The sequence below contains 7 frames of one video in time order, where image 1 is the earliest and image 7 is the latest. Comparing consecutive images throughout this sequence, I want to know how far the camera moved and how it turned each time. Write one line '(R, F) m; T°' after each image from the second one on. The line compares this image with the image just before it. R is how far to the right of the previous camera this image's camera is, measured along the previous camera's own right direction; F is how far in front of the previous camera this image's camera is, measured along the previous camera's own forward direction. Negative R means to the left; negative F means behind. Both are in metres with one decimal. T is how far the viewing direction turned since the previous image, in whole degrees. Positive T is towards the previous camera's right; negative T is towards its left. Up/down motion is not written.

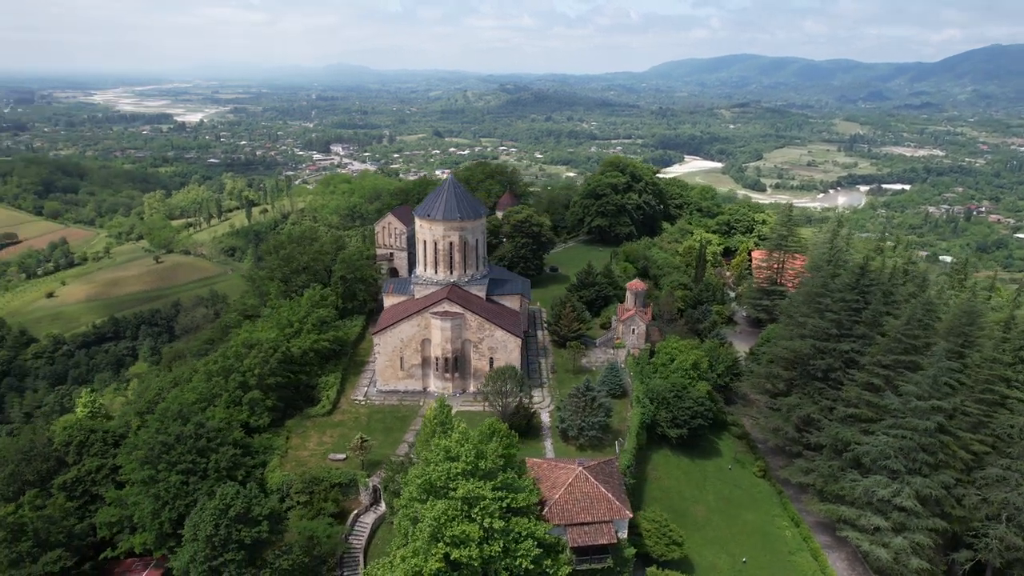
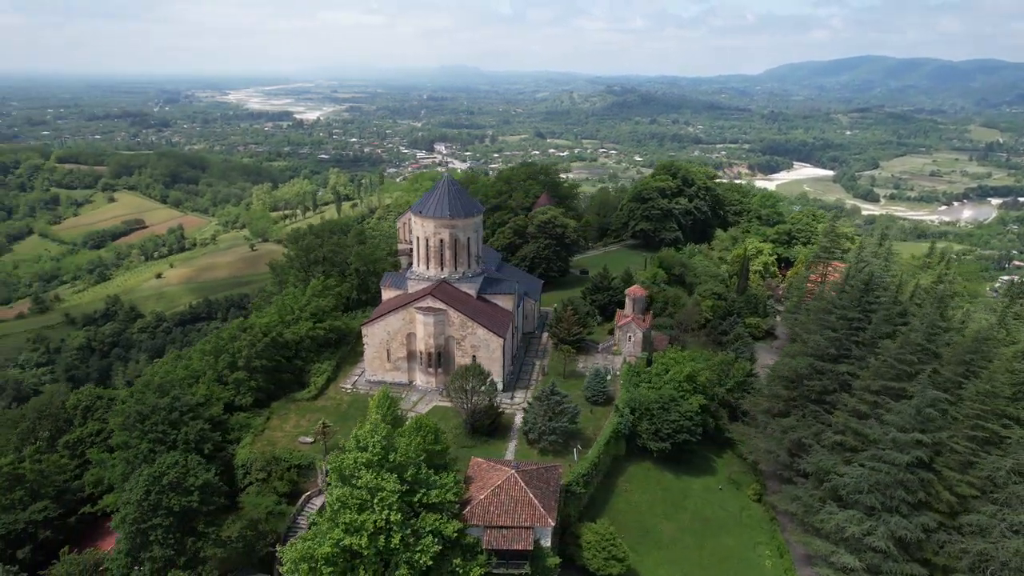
(+5.4, +0.5) m; -9°
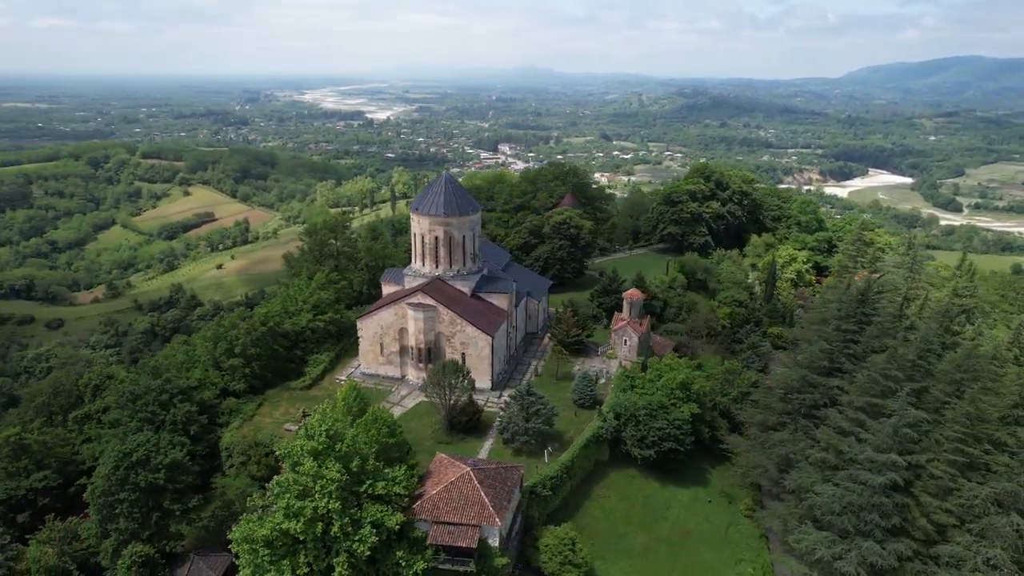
(+3.5, +0.2) m; -6°
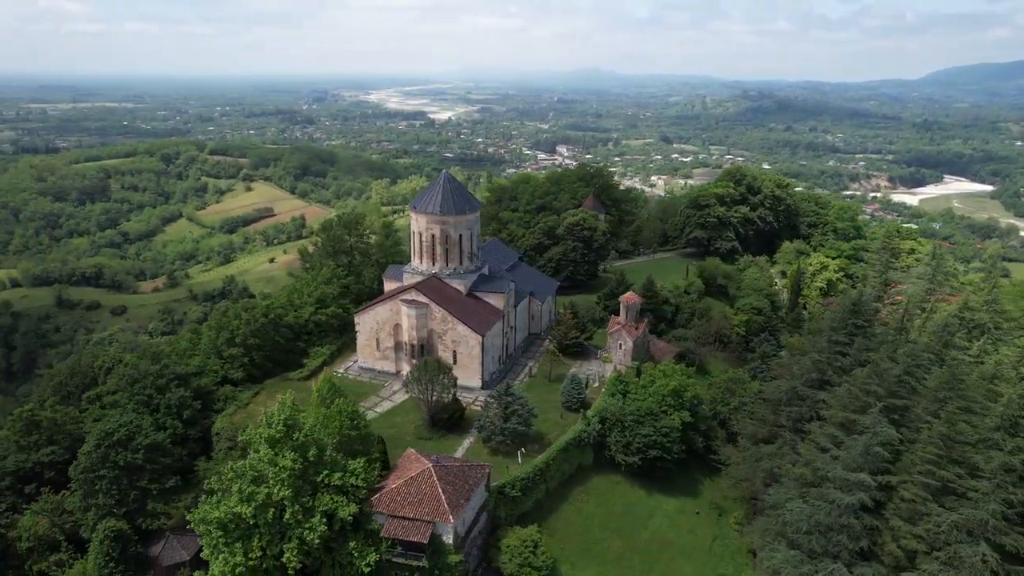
(+3.1, +0.2) m; -5°
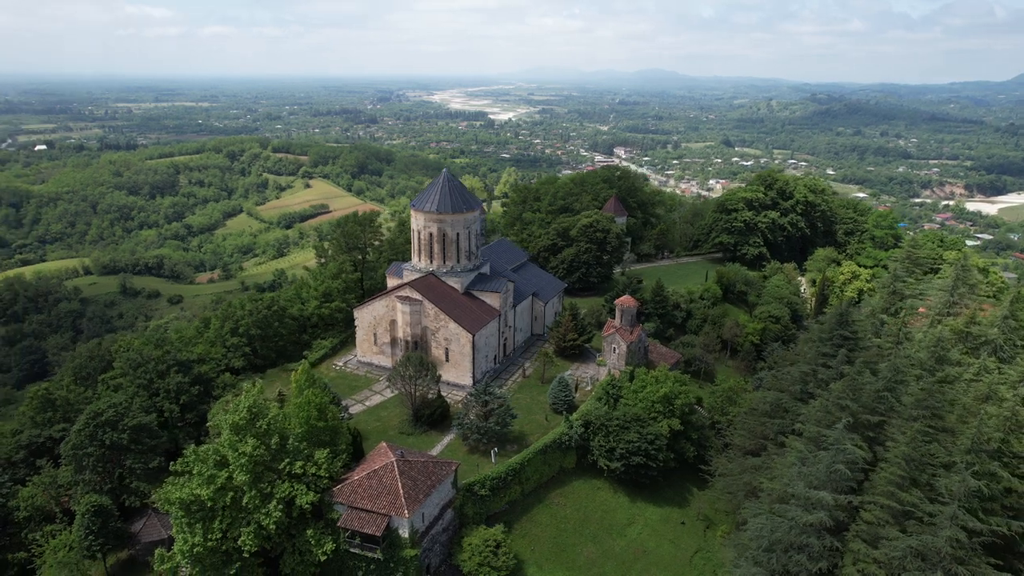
(+3.1, +0.1) m; -5°
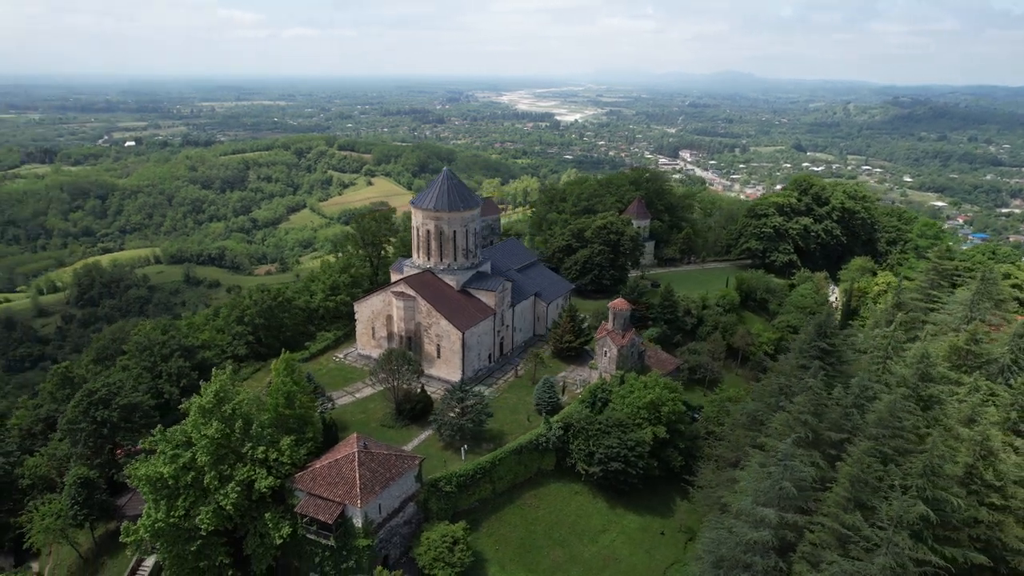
(+3.5, +0.2) m; -6°
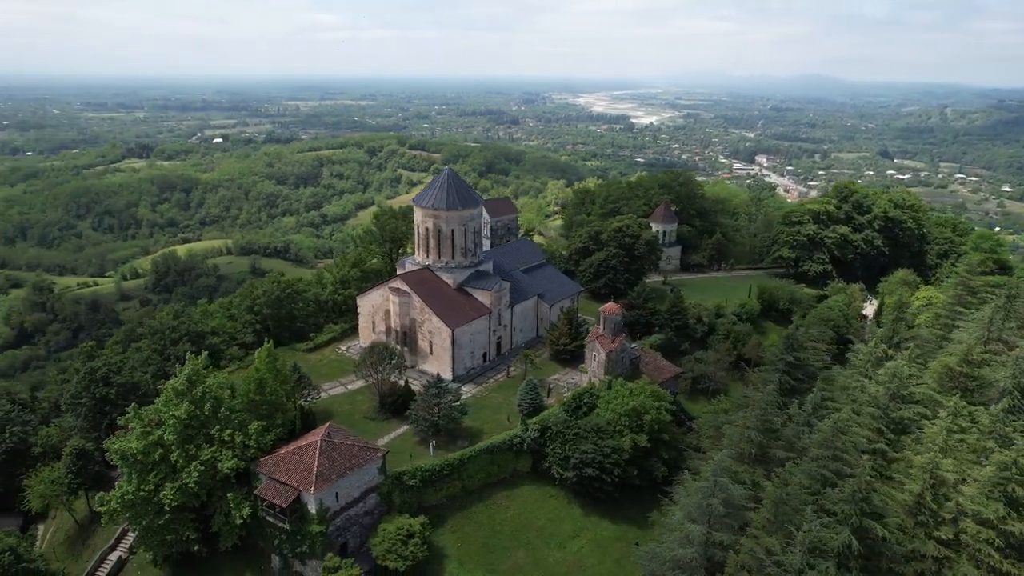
(+3.9, +0.2) m; -6°
